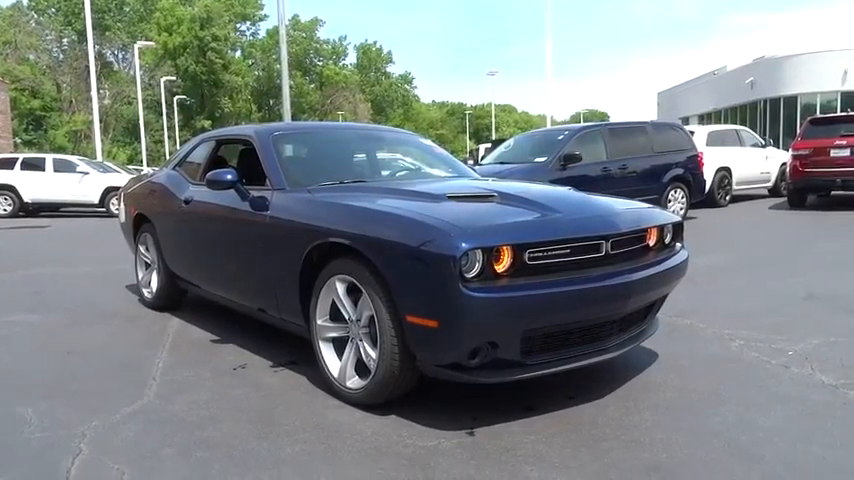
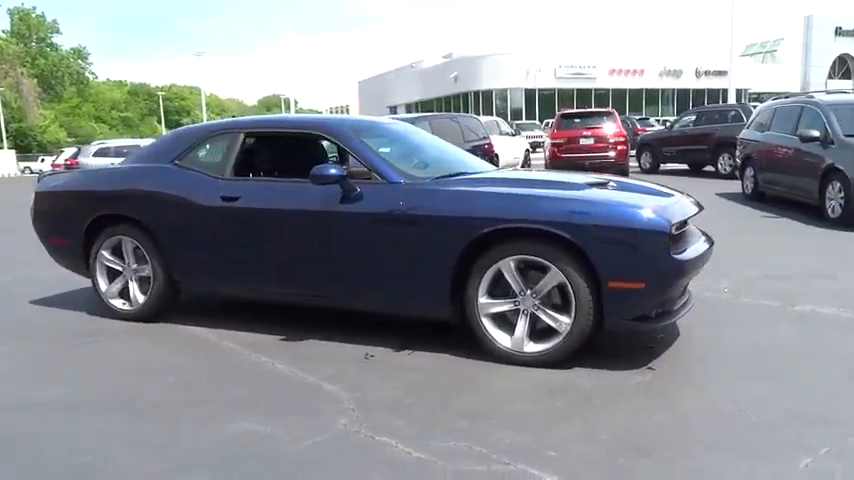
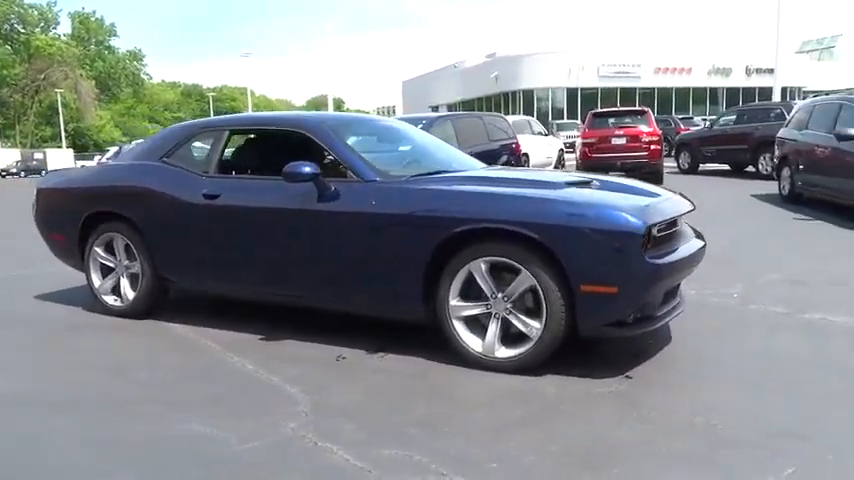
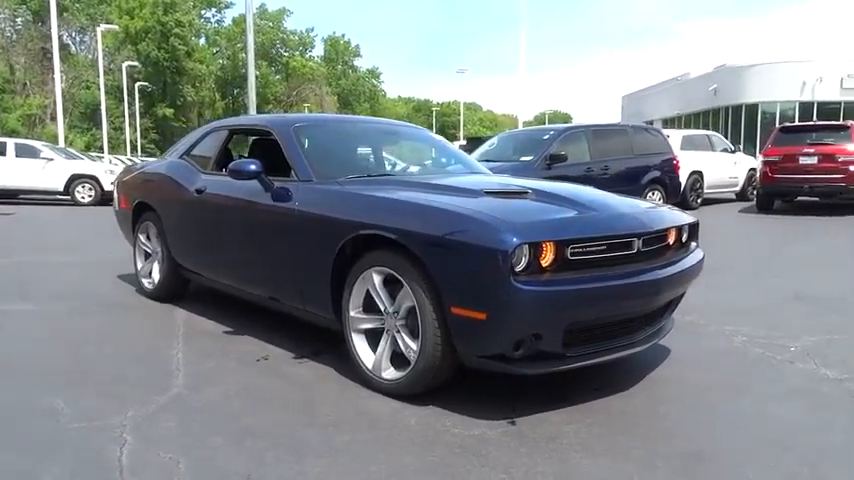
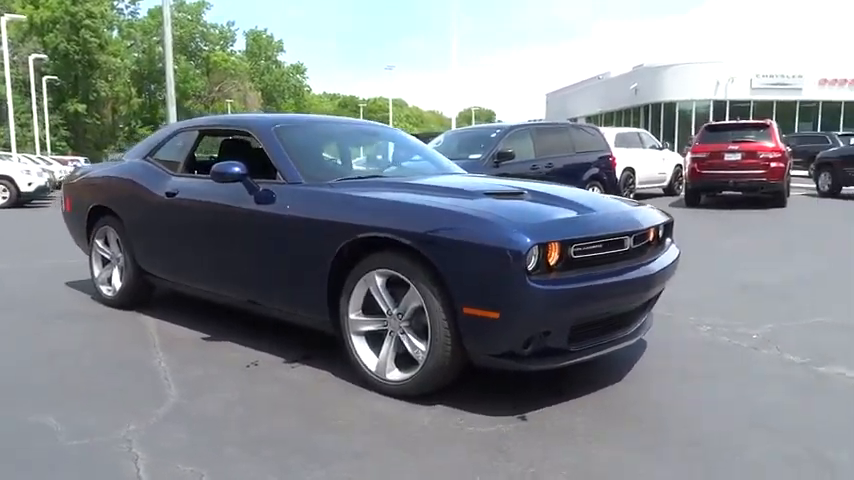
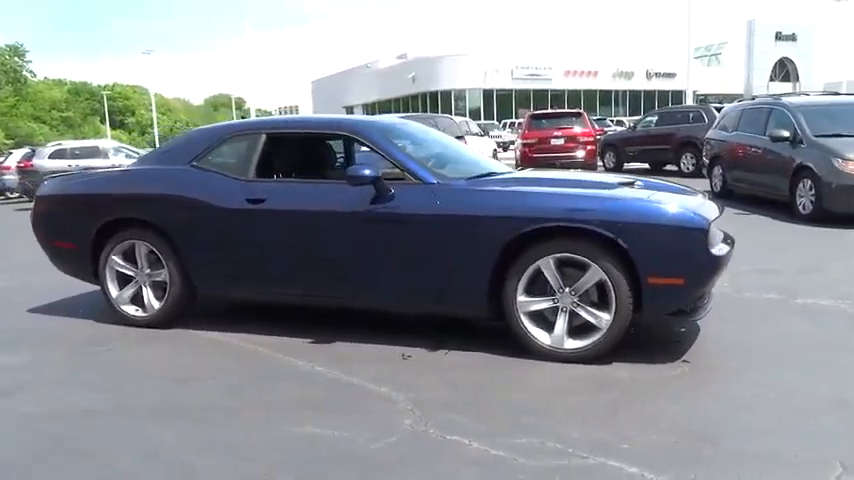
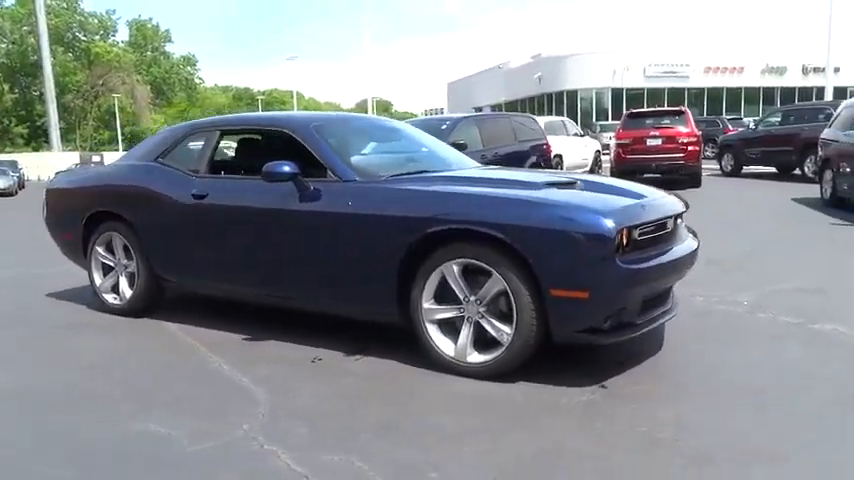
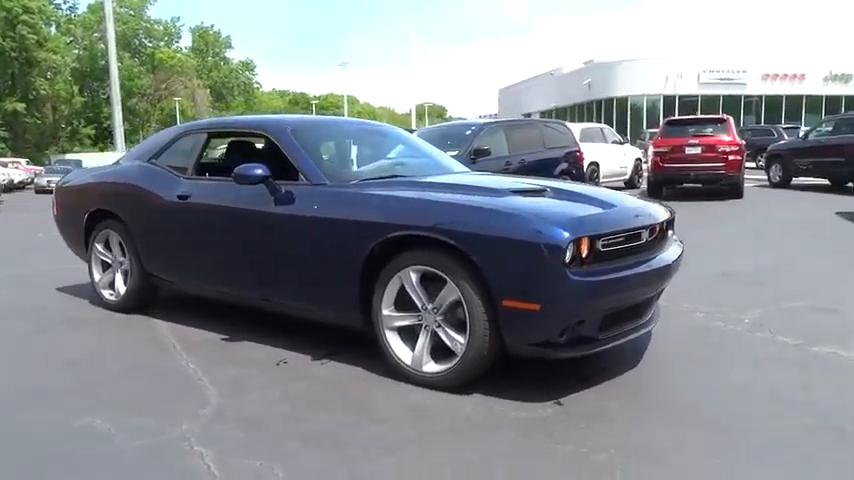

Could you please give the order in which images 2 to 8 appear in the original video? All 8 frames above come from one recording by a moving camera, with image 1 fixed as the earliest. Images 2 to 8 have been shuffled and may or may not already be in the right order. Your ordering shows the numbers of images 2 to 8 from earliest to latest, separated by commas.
4, 5, 8, 7, 3, 2, 6
